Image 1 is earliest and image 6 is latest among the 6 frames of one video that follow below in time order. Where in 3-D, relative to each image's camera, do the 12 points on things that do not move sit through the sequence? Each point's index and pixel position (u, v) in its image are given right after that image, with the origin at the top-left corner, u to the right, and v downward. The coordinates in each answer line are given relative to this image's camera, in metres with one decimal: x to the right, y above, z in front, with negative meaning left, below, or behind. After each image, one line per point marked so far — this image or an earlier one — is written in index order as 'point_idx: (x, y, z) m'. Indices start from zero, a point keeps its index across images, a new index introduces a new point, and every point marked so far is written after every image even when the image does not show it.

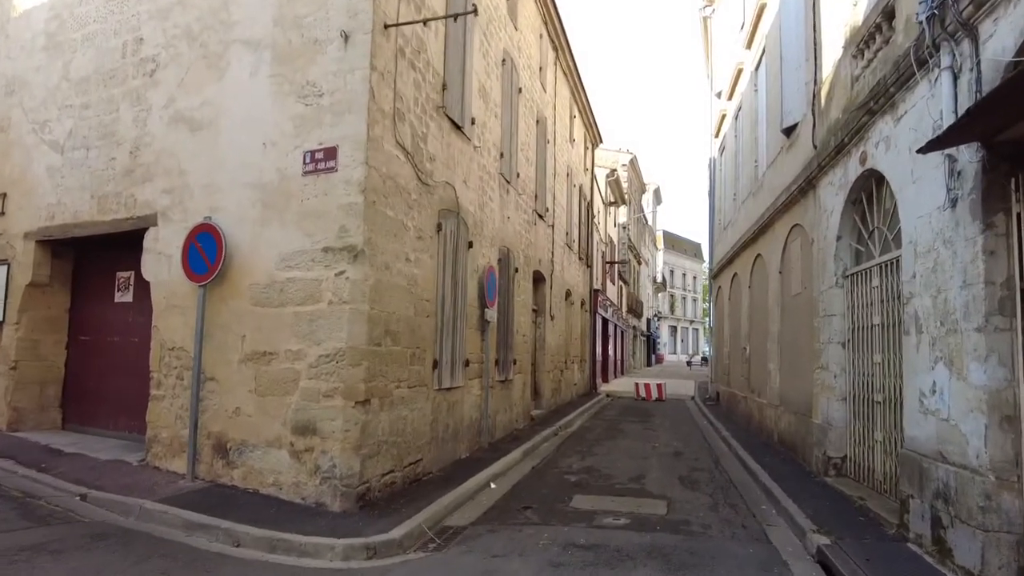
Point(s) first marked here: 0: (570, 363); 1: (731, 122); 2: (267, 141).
0: (+1.6, -2.1, +18.1) m
1: (+5.8, +4.4, +17.0) m
2: (-2.6, +1.6, +6.9) m
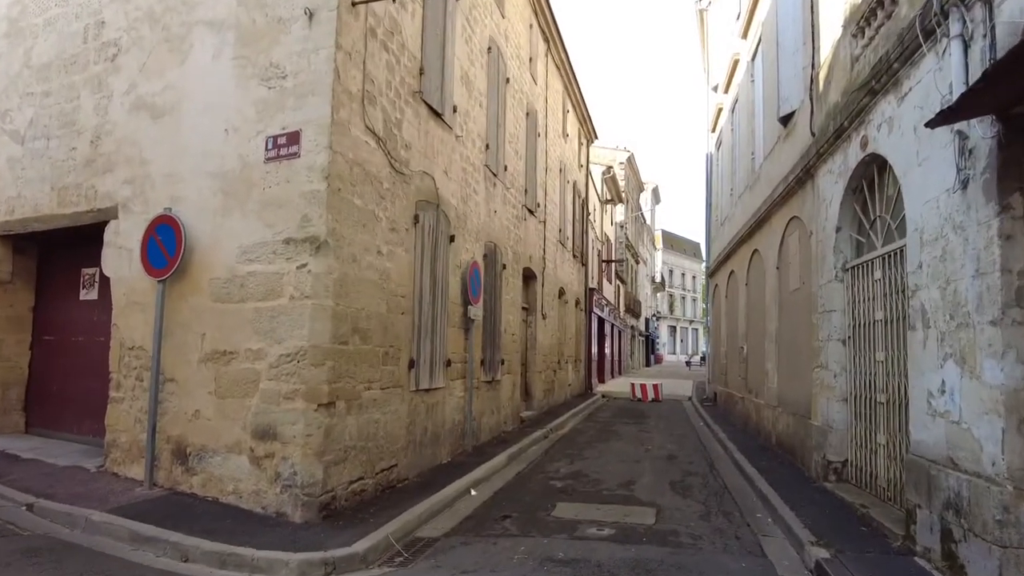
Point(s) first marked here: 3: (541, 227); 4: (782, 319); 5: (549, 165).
0: (+1.4, -2.1, +17.7) m
1: (+5.6, +4.5, +16.6) m
2: (-2.8, +1.6, +6.5) m
3: (+0.6, +1.4, +14.4) m
4: (+4.2, -0.5, +9.9) m
5: (+0.9, +3.0, +15.6) m
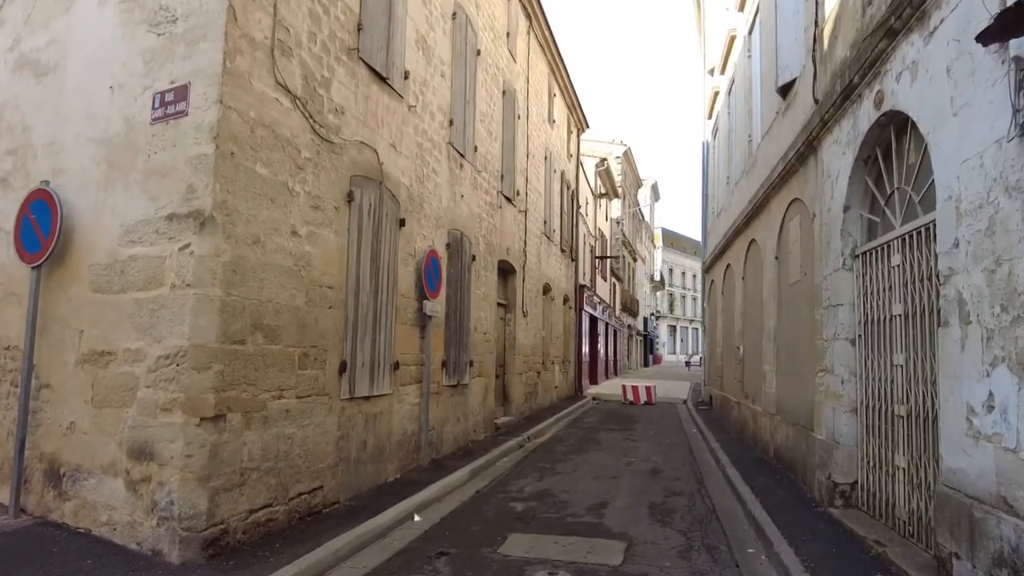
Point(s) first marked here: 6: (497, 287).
0: (+1.0, -2.0, +16.6) m
1: (+5.1, +4.6, +15.5) m
2: (-3.3, +1.7, +5.4) m
3: (+0.2, +1.5, +13.3) m
4: (+3.7, -0.4, +8.8) m
5: (+0.4, +3.1, +14.5) m
6: (-0.3, 0.0, +11.9) m
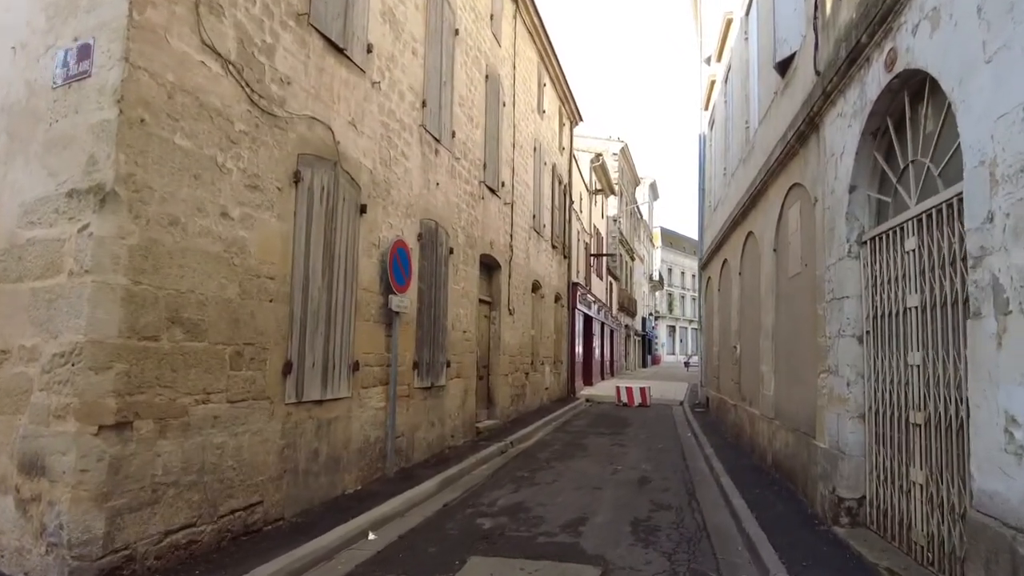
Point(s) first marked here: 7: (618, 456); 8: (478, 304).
0: (+0.7, -1.9, +15.9) m
1: (+4.8, +4.6, +14.8) m
2: (-3.6, +1.8, +4.7) m
3: (-0.1, +1.5, +12.7) m
4: (+3.4, -0.3, +8.1) m
5: (+0.1, +3.2, +13.9) m
6: (-0.6, +0.1, +11.3) m
7: (+1.6, -2.5, +9.6) m
8: (-0.6, -0.3, +11.3) m
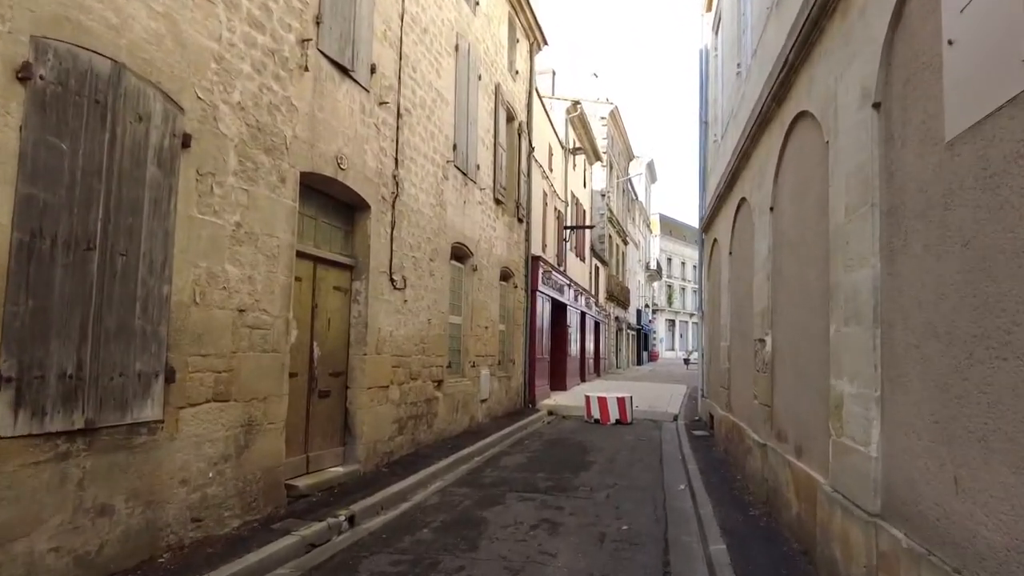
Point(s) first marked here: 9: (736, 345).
0: (-0.8, -1.3, +11.0) m
1: (+3.4, +5.2, +9.8) m
2: (-5.1, +2.3, -0.2) m
3: (-1.6, +2.1, +7.7) m
4: (+1.9, +0.2, +3.2) m
5: (-1.3, +3.7, +8.9) m
6: (-2.0, +0.6, +6.3) m
7: (+0.1, -2.0, +4.6) m
8: (-2.1, +0.3, +6.4) m
9: (+2.9, -0.7, +8.5) m
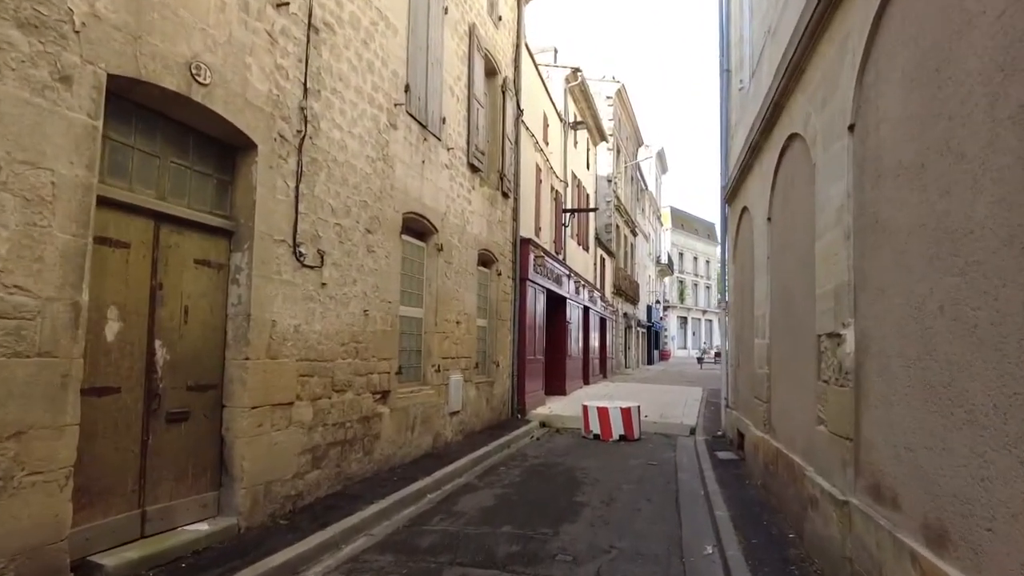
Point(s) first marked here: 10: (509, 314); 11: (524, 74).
0: (-1.1, -1.1, +8.7) m
1: (+3.0, +5.4, +7.5) m
2: (-5.6, +2.5, -2.5) m
3: (-2.0, +2.3, +5.4) m
4: (+1.4, +0.4, +0.8) m
5: (-1.7, +3.9, +6.6) m
6: (-2.5, +0.8, +4.0) m
7: (-0.3, -1.8, +2.3) m
8: (-2.5, +0.5, +4.1) m
9: (+2.5, -0.5, +6.1) m
10: (-0.1, -0.5, +12.2) m
11: (+0.2, +4.5, +13.6) m
